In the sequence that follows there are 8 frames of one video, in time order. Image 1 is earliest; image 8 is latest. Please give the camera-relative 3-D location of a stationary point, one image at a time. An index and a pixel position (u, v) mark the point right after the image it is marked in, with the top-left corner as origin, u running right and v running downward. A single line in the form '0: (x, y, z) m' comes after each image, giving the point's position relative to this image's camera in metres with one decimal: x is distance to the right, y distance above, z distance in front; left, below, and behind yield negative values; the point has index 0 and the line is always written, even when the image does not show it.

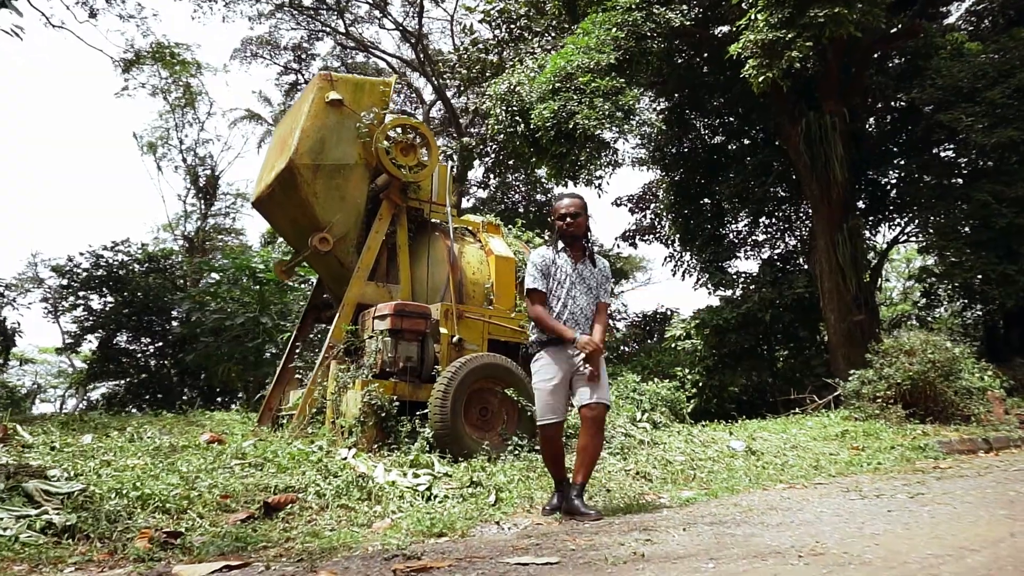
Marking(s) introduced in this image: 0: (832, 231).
0: (+5.7, +1.0, +13.3) m
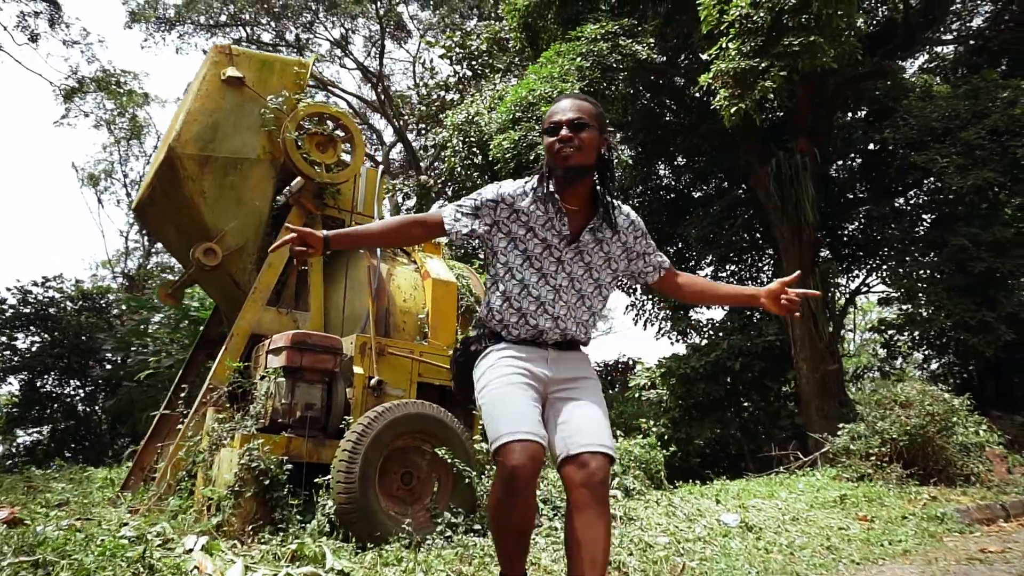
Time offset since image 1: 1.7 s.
0: (+4.9, +0.2, +12.7) m
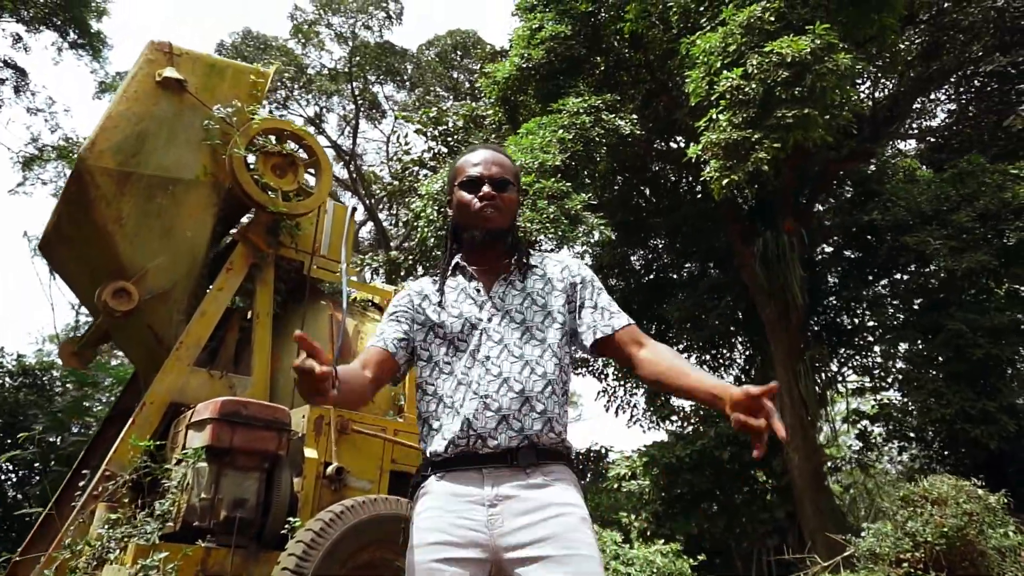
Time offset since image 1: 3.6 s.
0: (+4.5, -1.2, +12.1) m
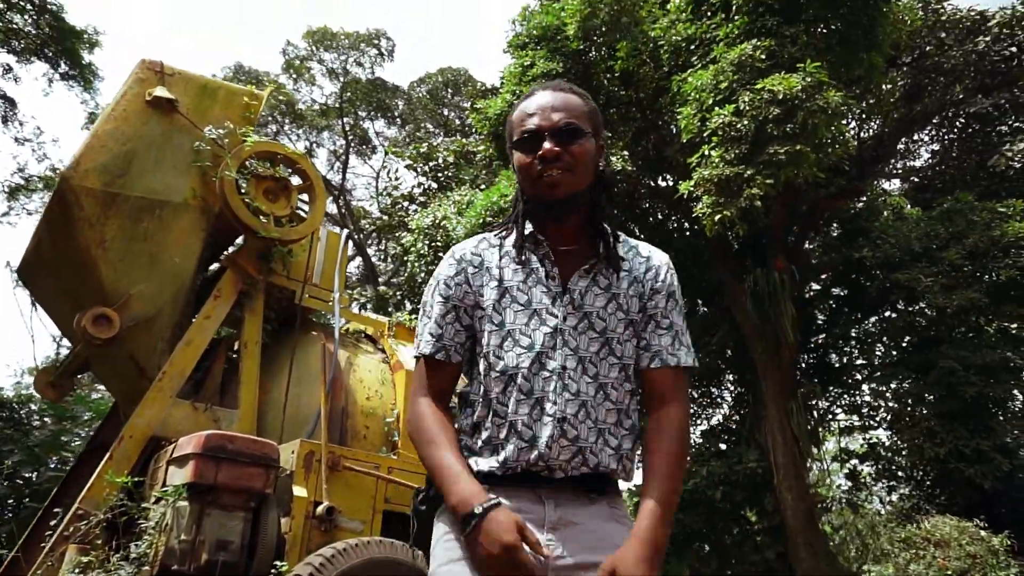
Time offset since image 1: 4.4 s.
0: (+4.4, -1.8, +11.9) m
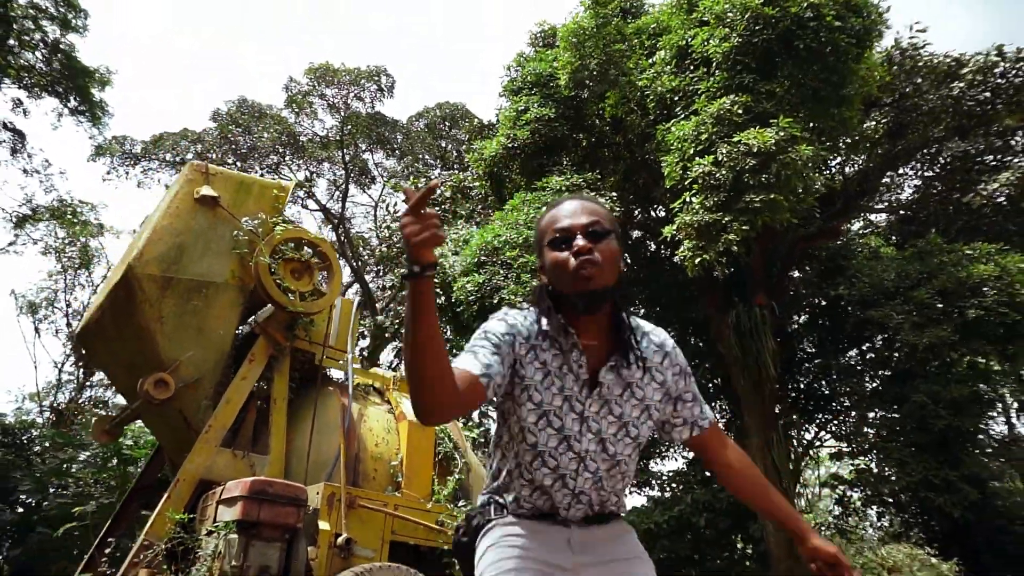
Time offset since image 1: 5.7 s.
0: (+4.3, -2.4, +12.5) m
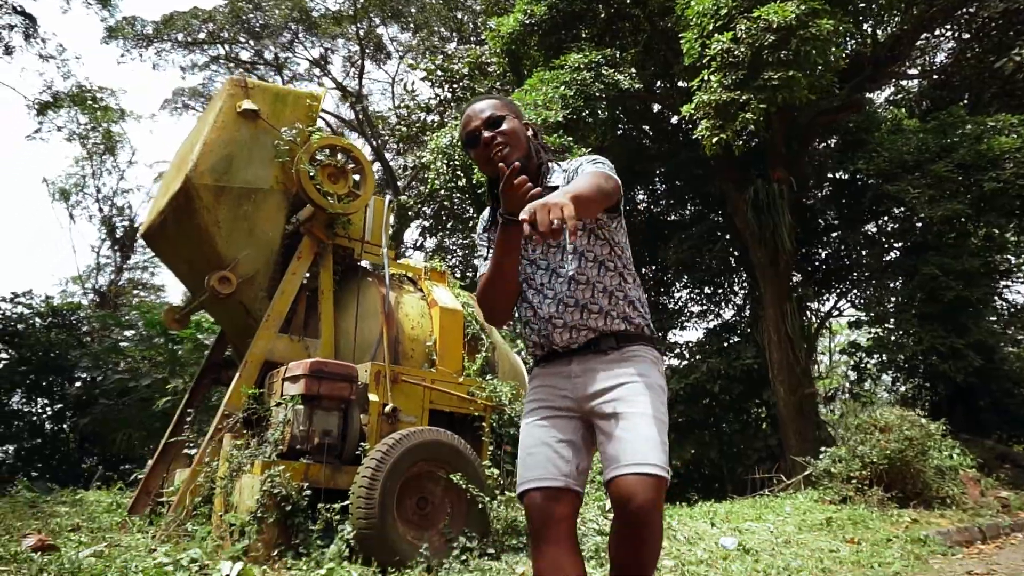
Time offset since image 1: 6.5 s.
0: (+4.7, -0.2, +13.0) m
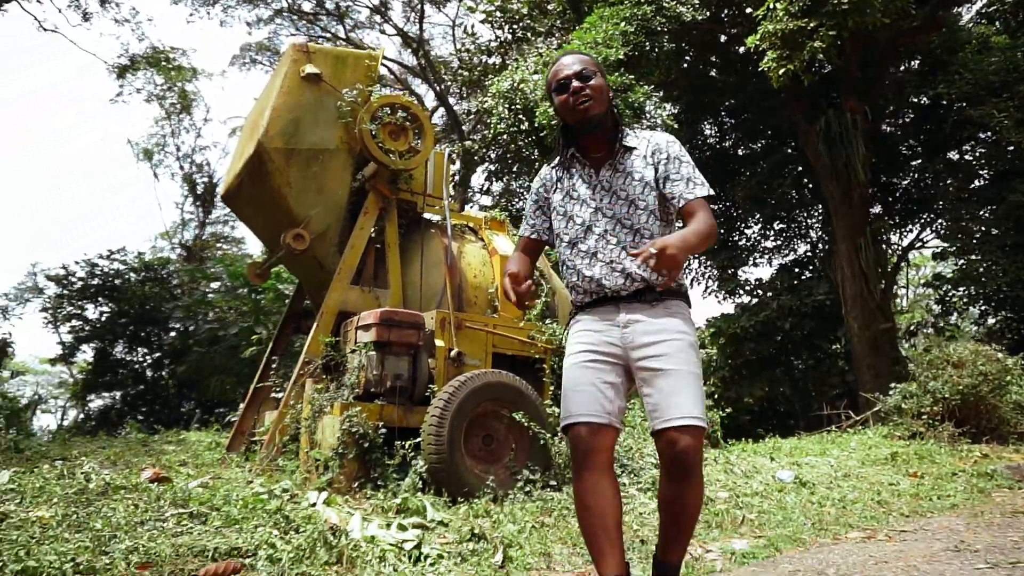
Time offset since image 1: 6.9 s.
0: (+5.8, +0.9, +12.6) m
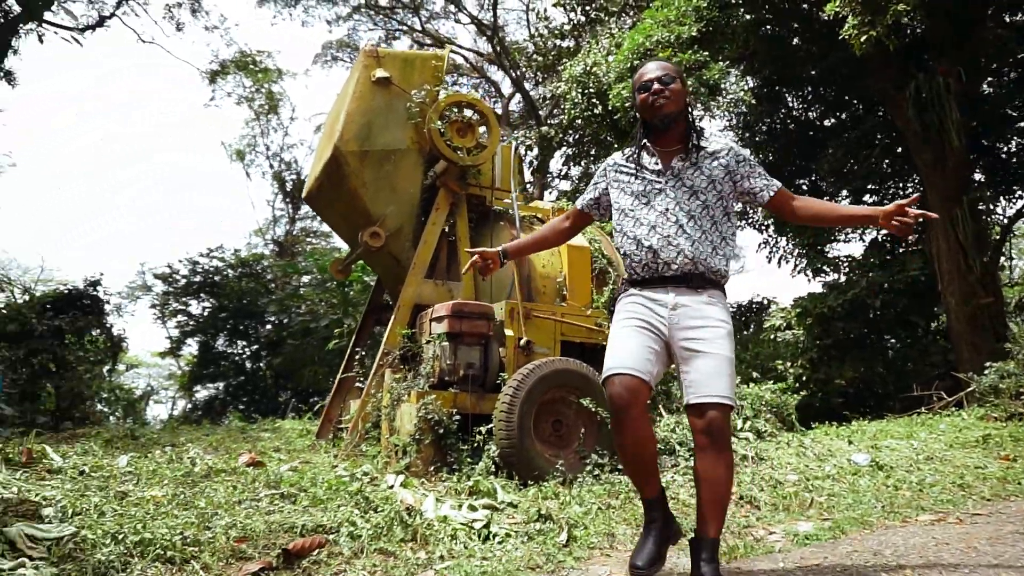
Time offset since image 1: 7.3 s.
0: (+7.0, +1.3, +12.0) m
